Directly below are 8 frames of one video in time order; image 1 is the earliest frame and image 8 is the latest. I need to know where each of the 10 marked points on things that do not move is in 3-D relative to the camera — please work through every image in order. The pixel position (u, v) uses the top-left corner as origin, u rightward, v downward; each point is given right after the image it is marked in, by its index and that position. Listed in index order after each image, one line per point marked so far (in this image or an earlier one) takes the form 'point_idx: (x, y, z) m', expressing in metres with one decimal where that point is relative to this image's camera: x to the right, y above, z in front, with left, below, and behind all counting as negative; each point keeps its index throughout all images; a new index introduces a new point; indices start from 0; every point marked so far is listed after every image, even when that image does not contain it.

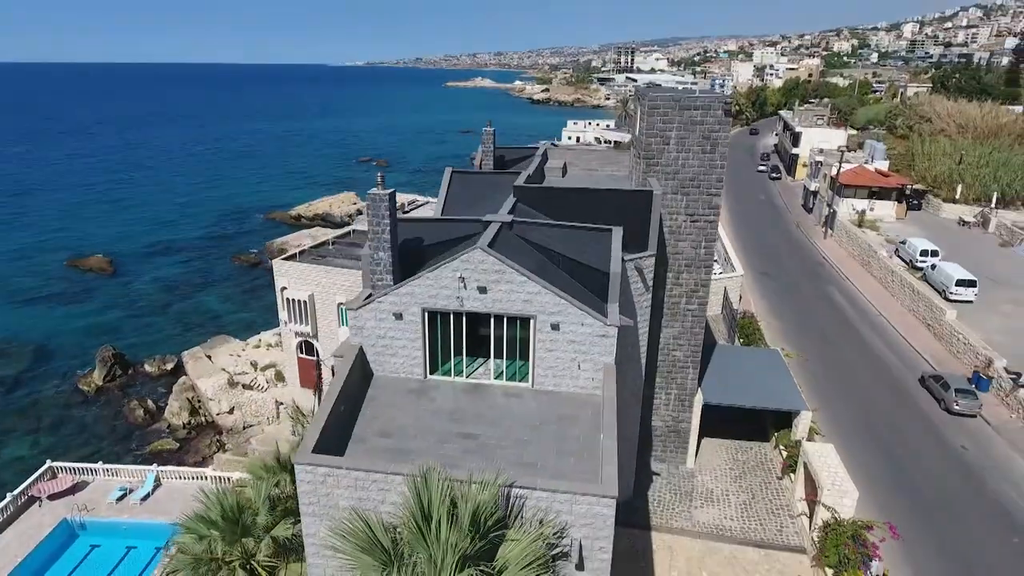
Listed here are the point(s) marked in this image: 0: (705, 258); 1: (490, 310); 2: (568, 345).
0: (+5.6, +0.9, +18.6) m
1: (-0.4, -0.5, +12.8) m
2: (+1.2, -1.2, +12.8) m
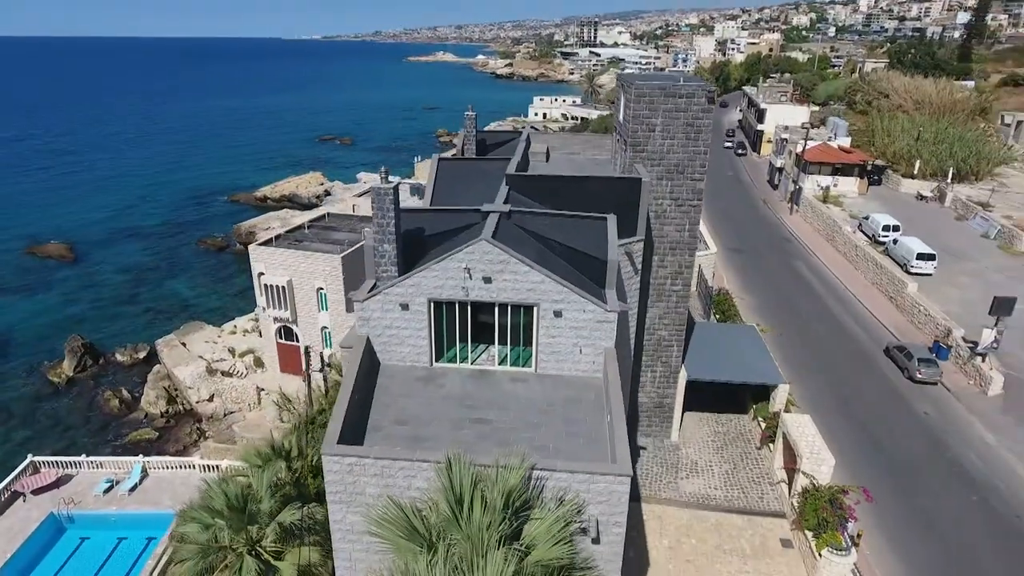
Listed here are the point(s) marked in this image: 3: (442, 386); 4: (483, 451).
0: (+5.3, +1.4, +19.3) m
1: (-0.3, -0.2, +13.3) m
2: (+1.2, -0.9, +13.4) m
3: (-1.4, -2.0, +13.2) m
4: (-0.5, -2.9, +11.3) m
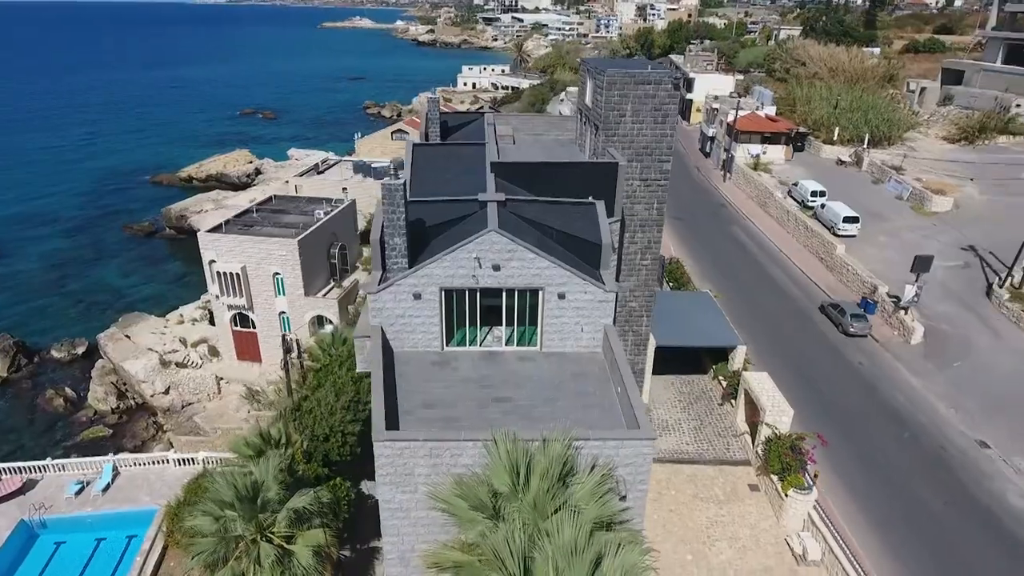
0: (+4.7, +2.3, +20.7) m
1: (-0.2, 0.0, +14.2) m
2: (+1.4, -0.5, +14.5) m
3: (-1.2, -1.8, +14.1) m
4: (0.0, -2.7, +12.4) m
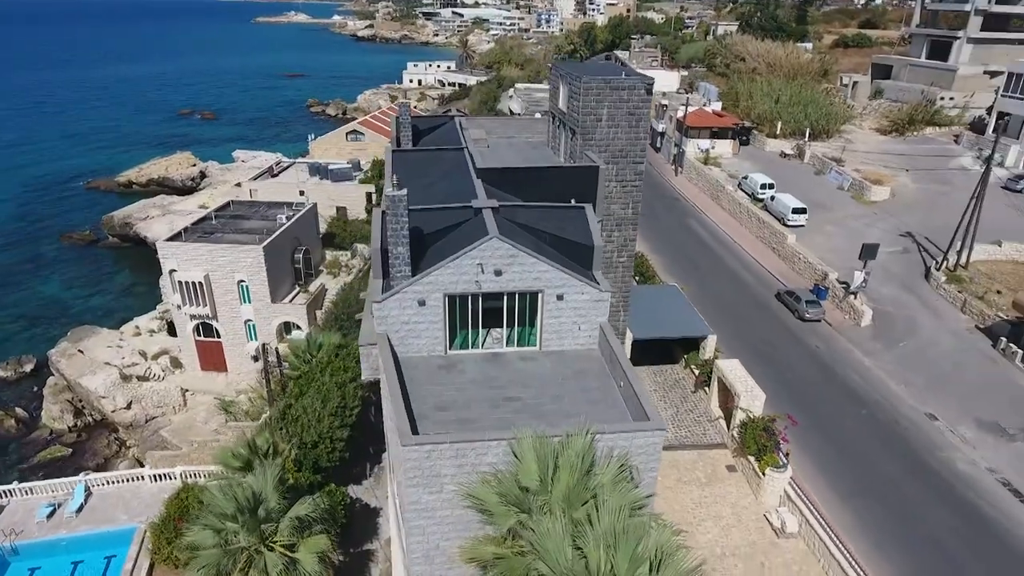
0: (+4.1, +2.4, +21.6) m
1: (-0.2, 0.0, +14.7) m
2: (+1.4, -0.6, +15.2) m
3: (-1.1, -1.9, +14.6) m
4: (+0.2, -2.8, +13.0) m
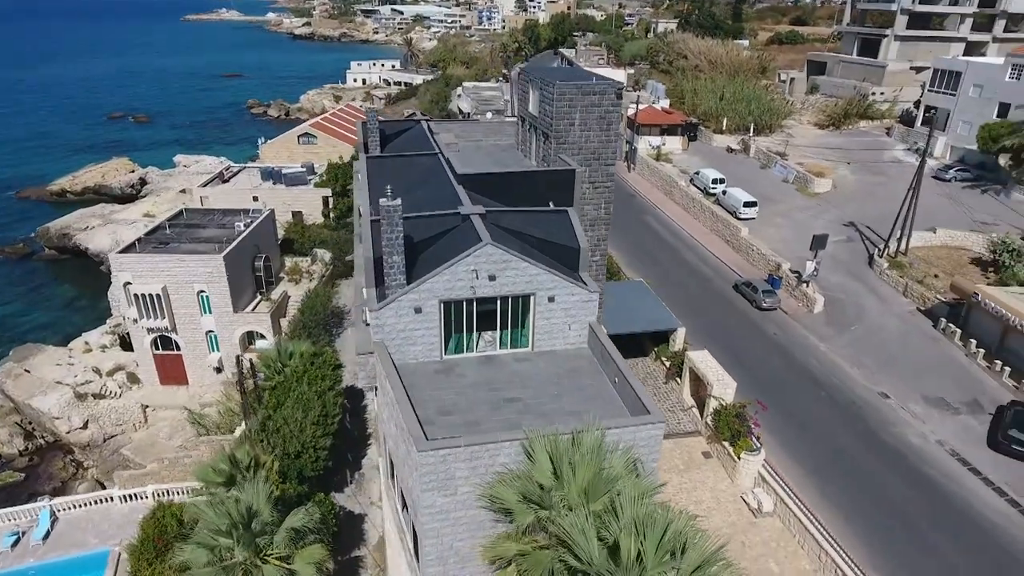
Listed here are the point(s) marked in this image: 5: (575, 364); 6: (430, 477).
0: (+3.2, +2.5, +22.3) m
1: (-0.4, -0.1, +15.1) m
2: (+1.2, -0.6, +15.7) m
3: (-1.2, -2.1, +14.9) m
4: (+0.3, -2.9, +13.4) m
5: (+1.5, -1.9, +15.6) m
6: (-1.5, -3.4, +11.6) m
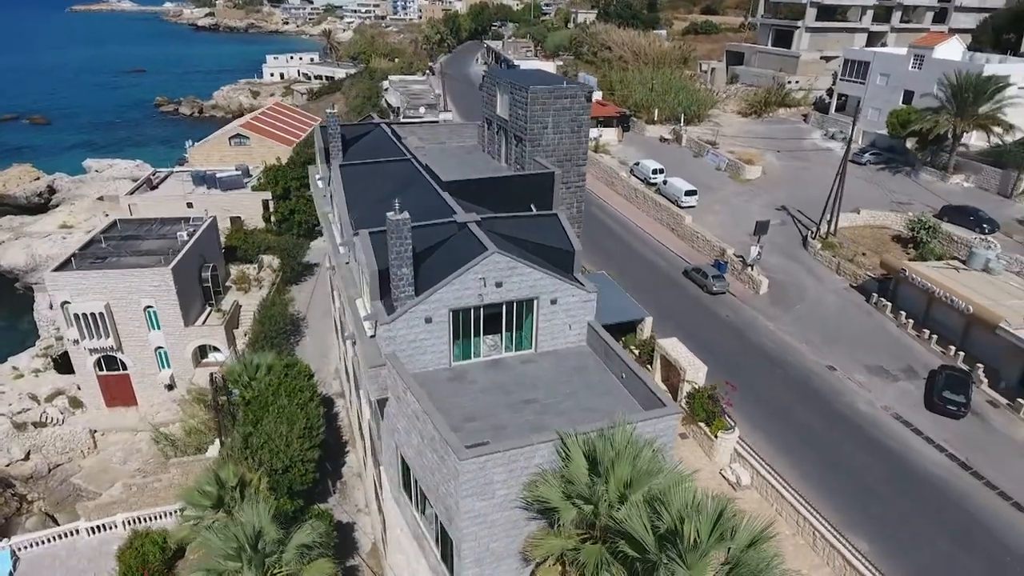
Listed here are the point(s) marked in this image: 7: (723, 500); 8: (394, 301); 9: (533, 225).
0: (+2.4, +2.6, +23.1) m
1: (-0.2, -0.3, +15.6) m
2: (+1.3, -0.7, +16.3) m
3: (-0.9, -2.2, +15.3) m
4: (+0.8, -3.0, +14.0) m
5: (+1.7, -1.9, +16.3) m
6: (-0.8, -3.7, +12.0) m
7: (+3.4, -3.5, +10.5) m
8: (-2.8, -0.3, +15.1) m
9: (+0.6, +1.7, +17.6) m
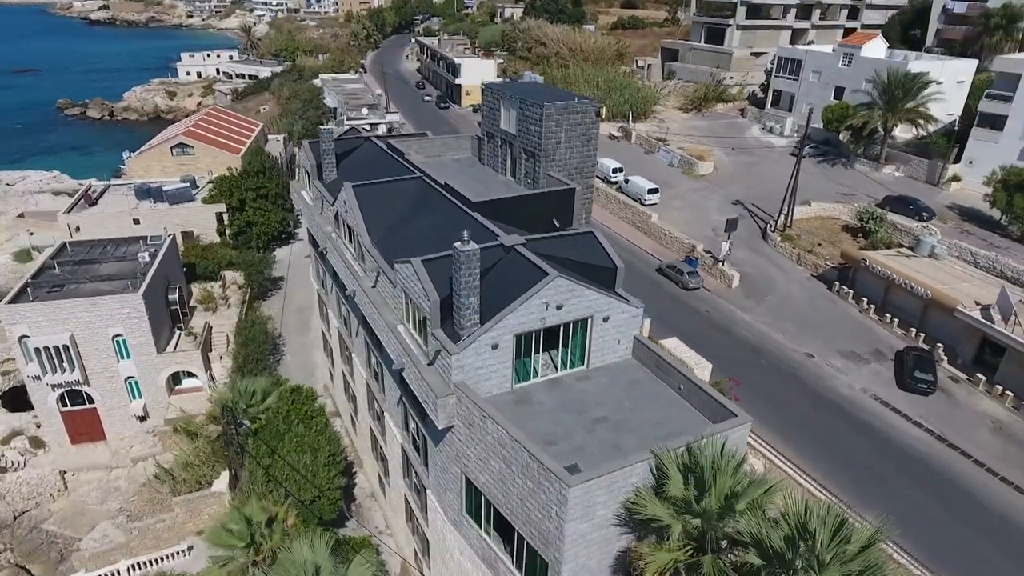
0: (+2.8, +2.3, +23.7) m
1: (+1.2, -0.8, +15.9) m
2: (+2.7, -1.1, +16.9) m
3: (+0.7, -2.8, +15.6) m
4: (+2.5, -3.5, +14.6) m
5: (+3.1, -2.3, +16.9) m
6: (+1.2, -4.3, +12.4) m
7: (+5.6, -3.9, +11.4) m
8: (-1.3, -1.0, +15.2) m
9: (+1.7, +1.3, +18.0) m
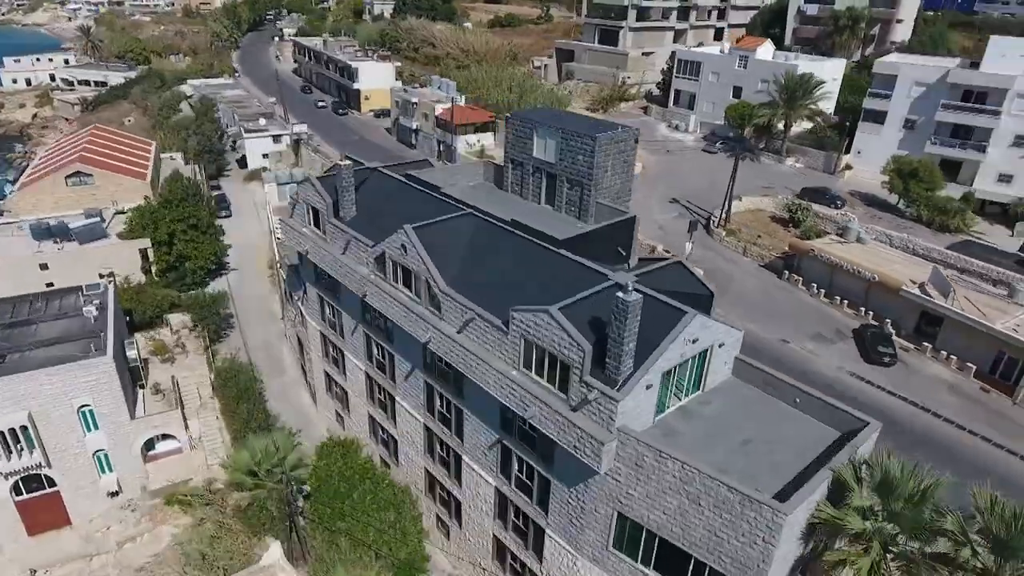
0: (+4.3, +1.6, +24.6) m
1: (+4.7, -1.7, +16.8) m
2: (+5.9, -1.9, +18.0) m
3: (+4.4, -3.8, +16.4) m
4: (+6.5, -4.2, +15.8) m
5: (+6.5, -3.0, +18.2) m
6: (+5.8, -5.2, +13.4) m
7: (+10.2, -4.4, +13.3) m
8: (+2.5, -2.1, +15.5) m
9: (+4.5, +0.4, +18.8) m
